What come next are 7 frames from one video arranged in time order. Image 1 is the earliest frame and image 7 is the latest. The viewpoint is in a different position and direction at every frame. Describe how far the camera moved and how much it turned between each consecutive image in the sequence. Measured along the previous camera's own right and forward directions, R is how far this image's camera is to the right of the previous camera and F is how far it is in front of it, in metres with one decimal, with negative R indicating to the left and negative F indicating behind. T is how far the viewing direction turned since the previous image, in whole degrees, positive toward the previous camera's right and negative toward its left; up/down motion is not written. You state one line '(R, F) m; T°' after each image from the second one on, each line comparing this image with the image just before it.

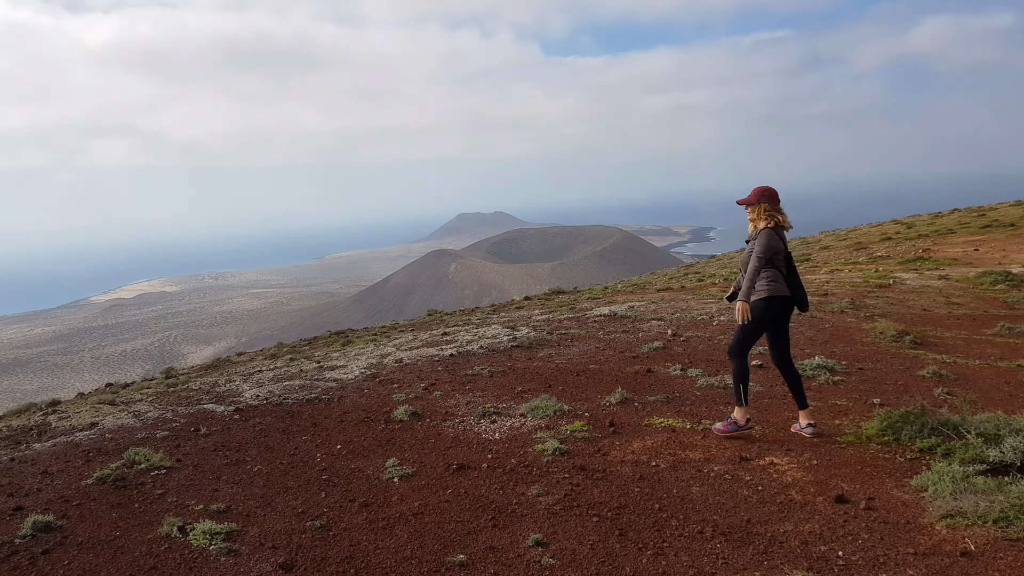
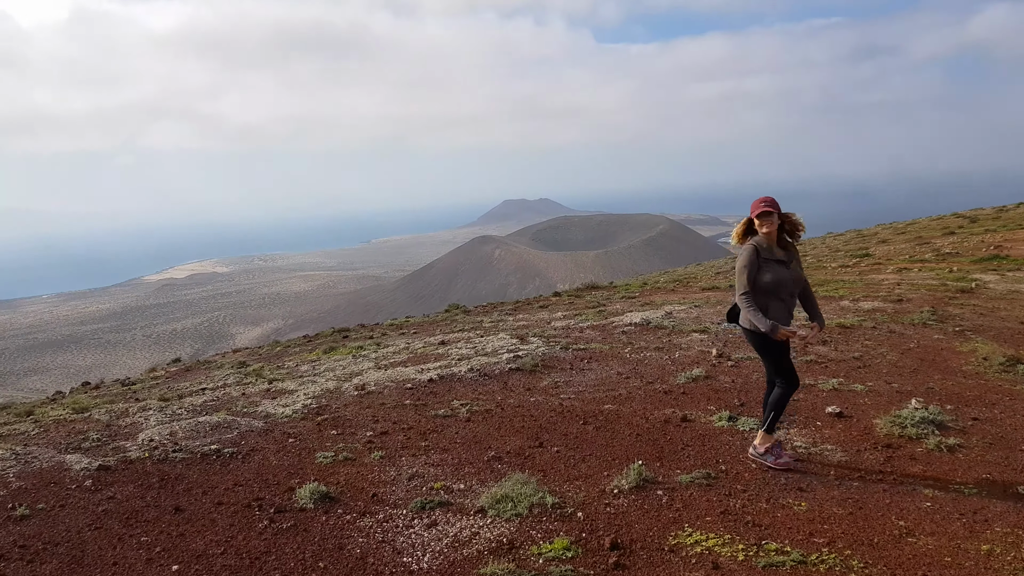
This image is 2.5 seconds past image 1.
(+0.4, +2.2) m; -3°
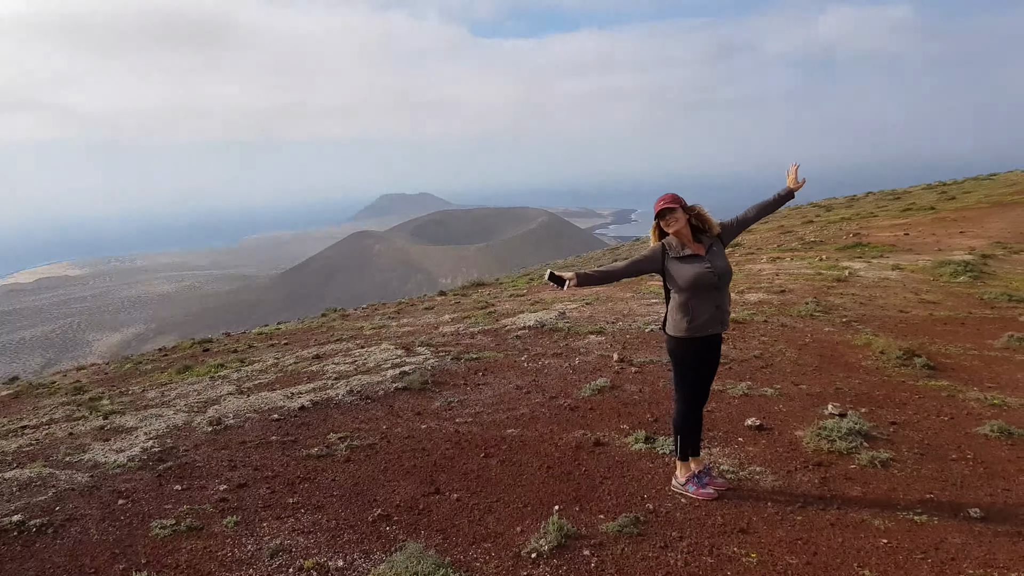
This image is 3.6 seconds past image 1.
(0.0, +0.9) m; +8°
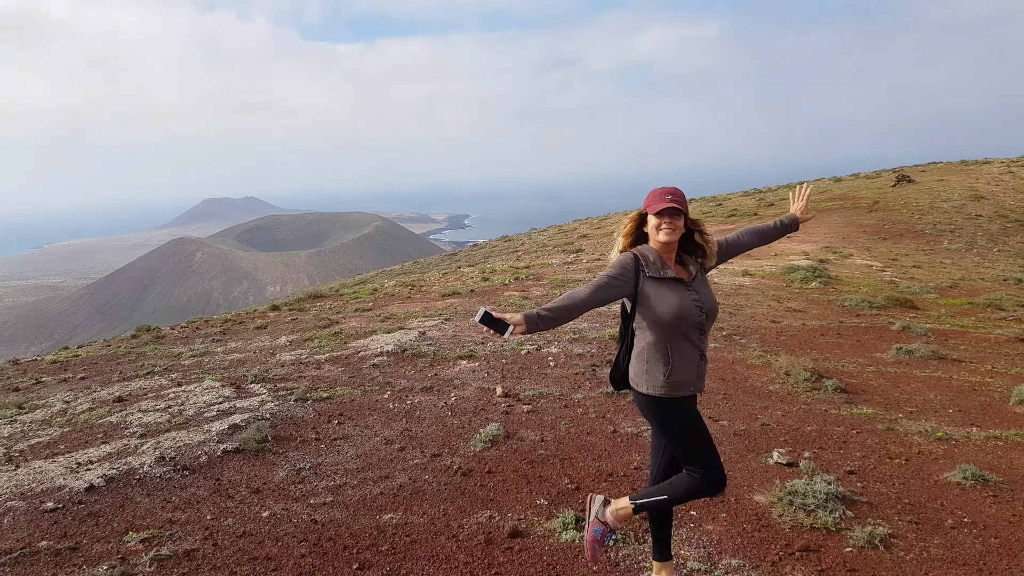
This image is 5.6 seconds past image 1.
(-0.2, +1.6) m; +11°
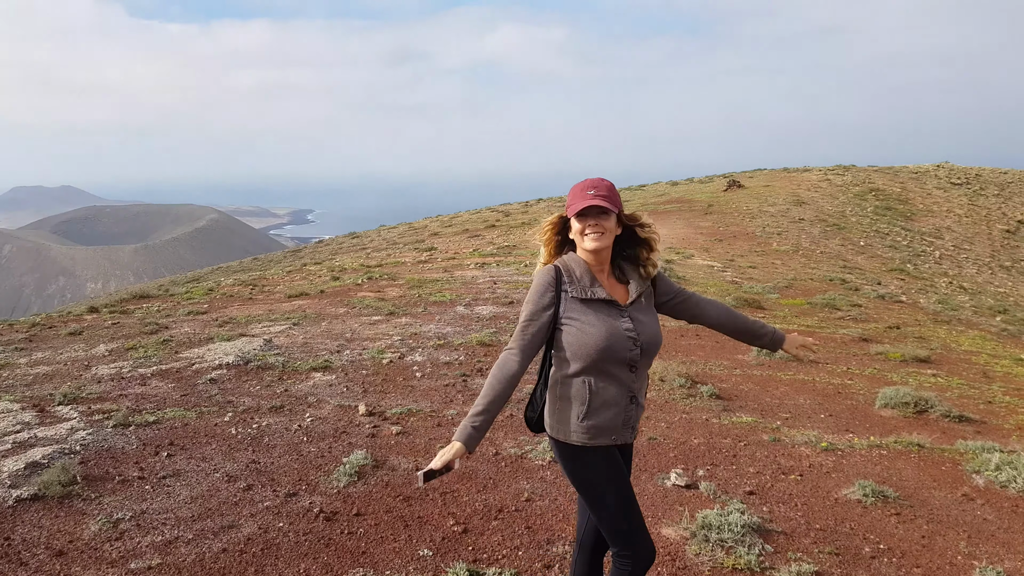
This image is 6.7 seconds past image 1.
(-0.2, +0.7) m; +10°
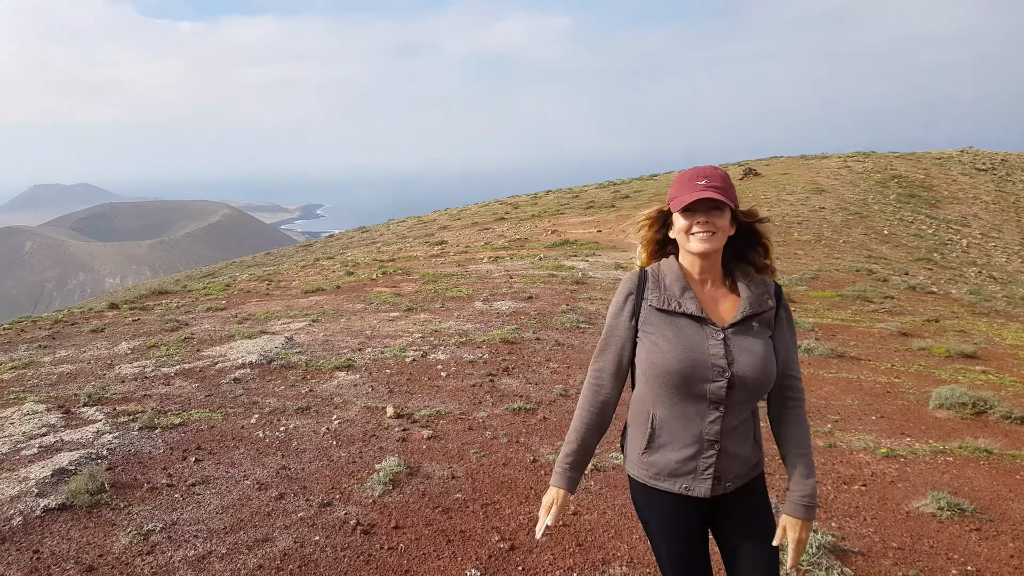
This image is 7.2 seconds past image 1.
(-0.2, +0.4) m; -1°
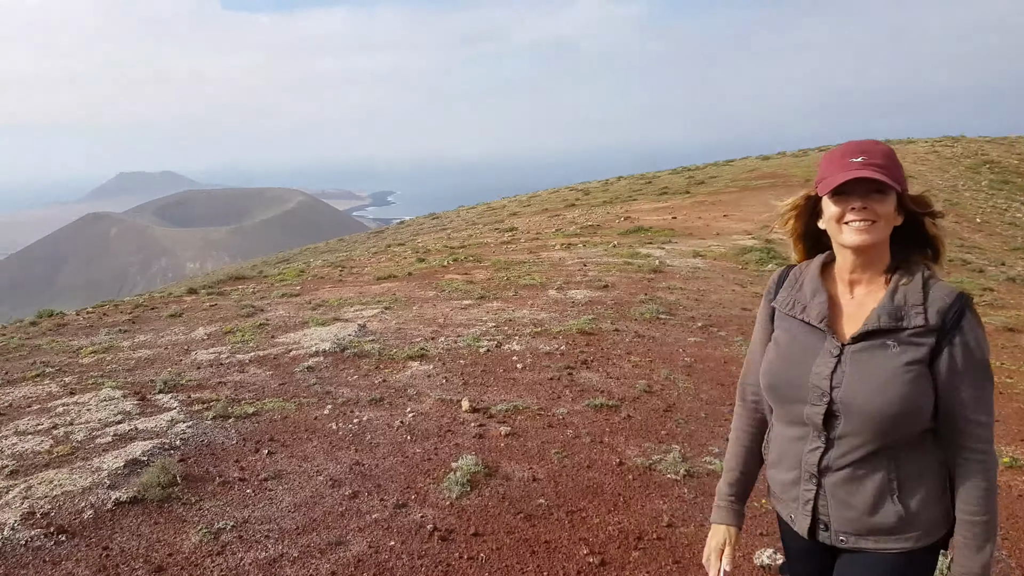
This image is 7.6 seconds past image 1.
(-0.1, +0.3) m; -5°
